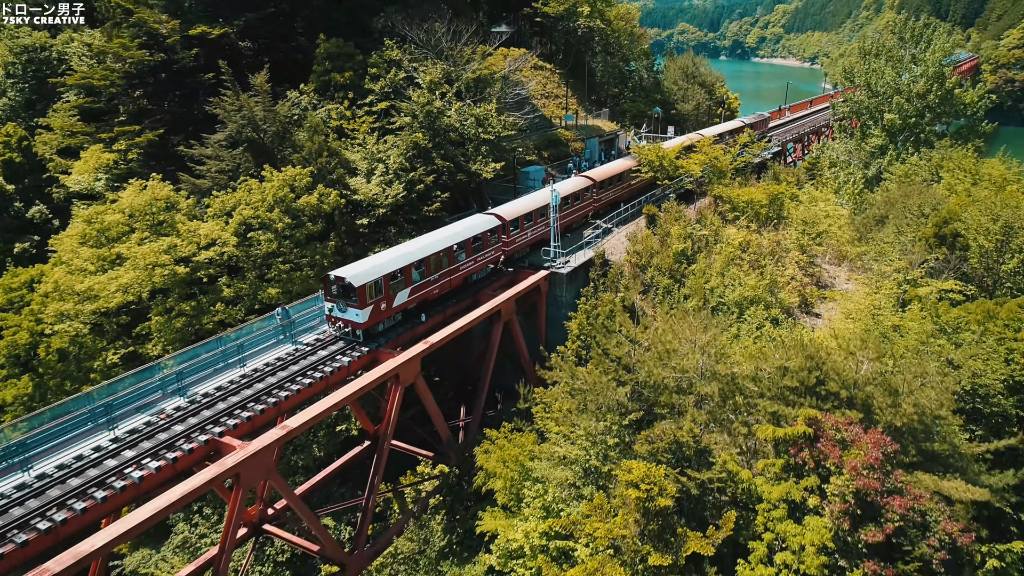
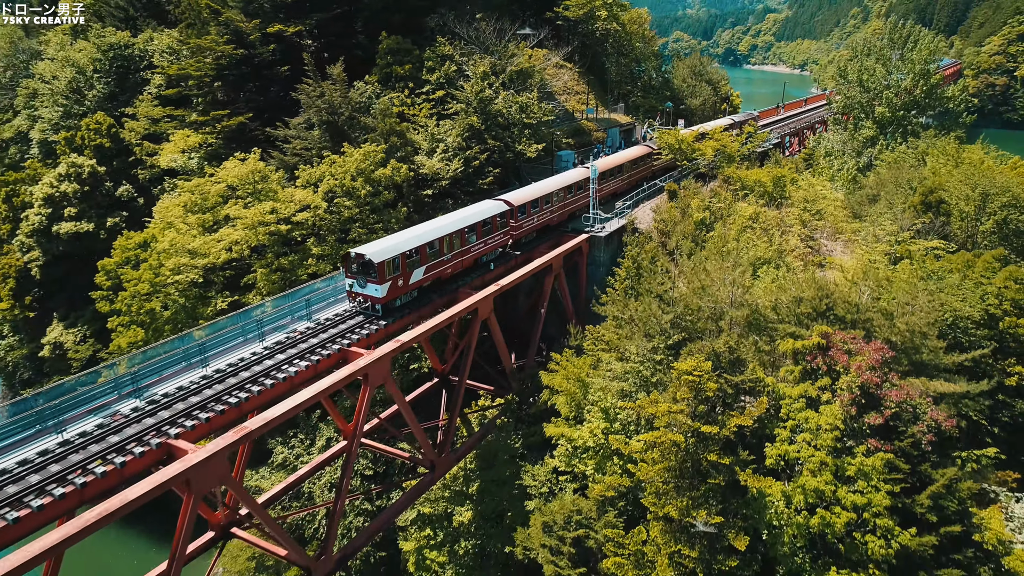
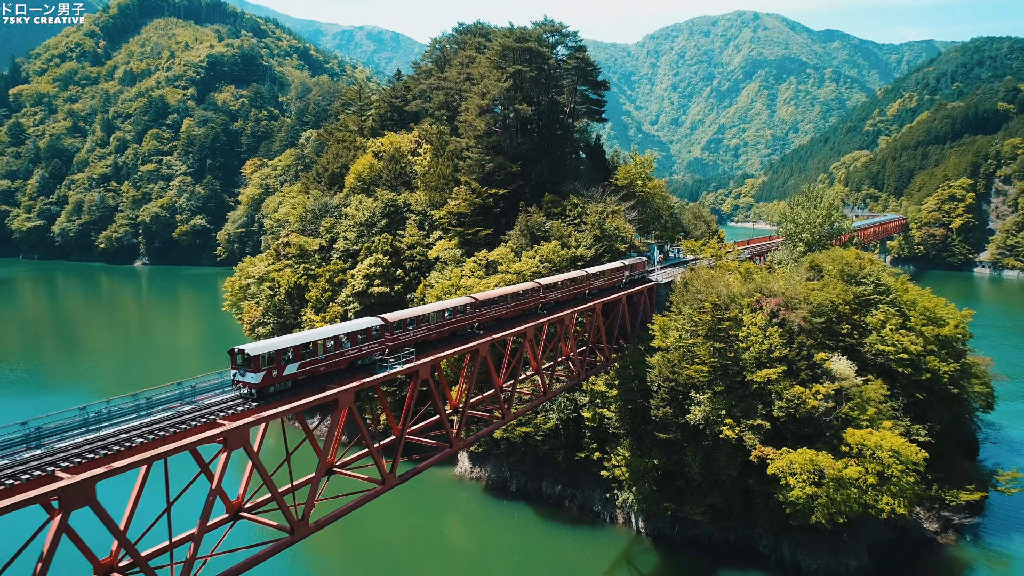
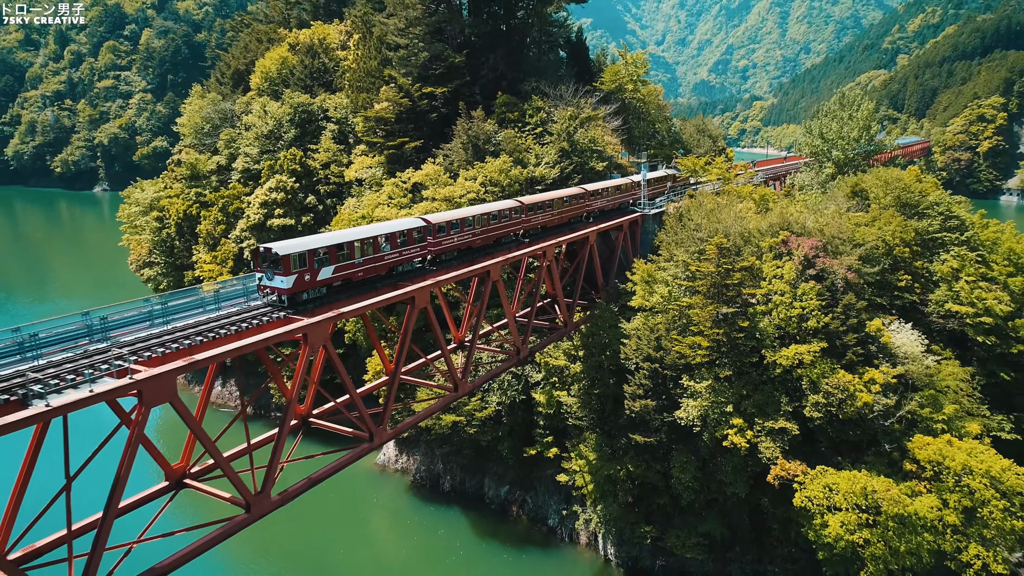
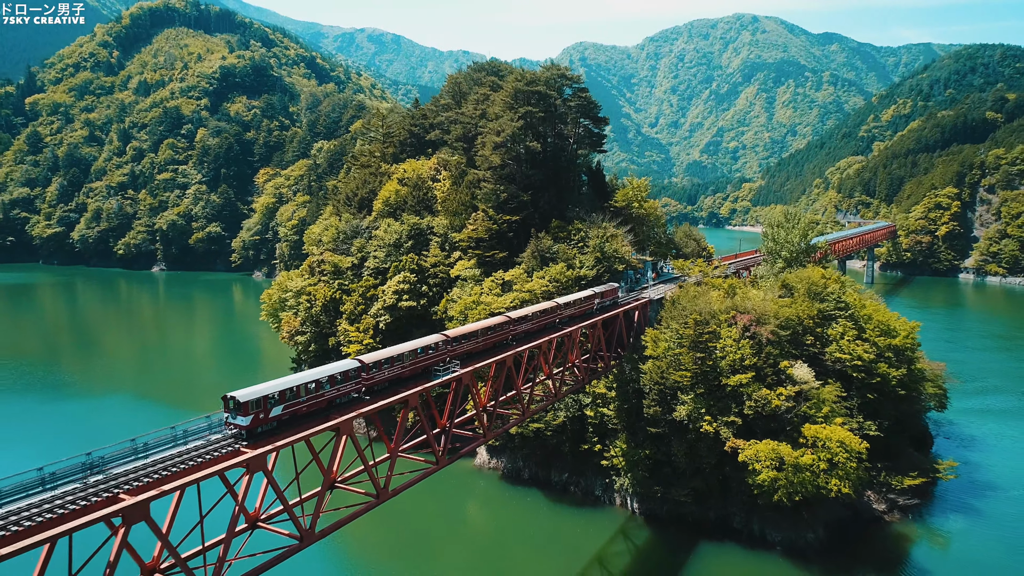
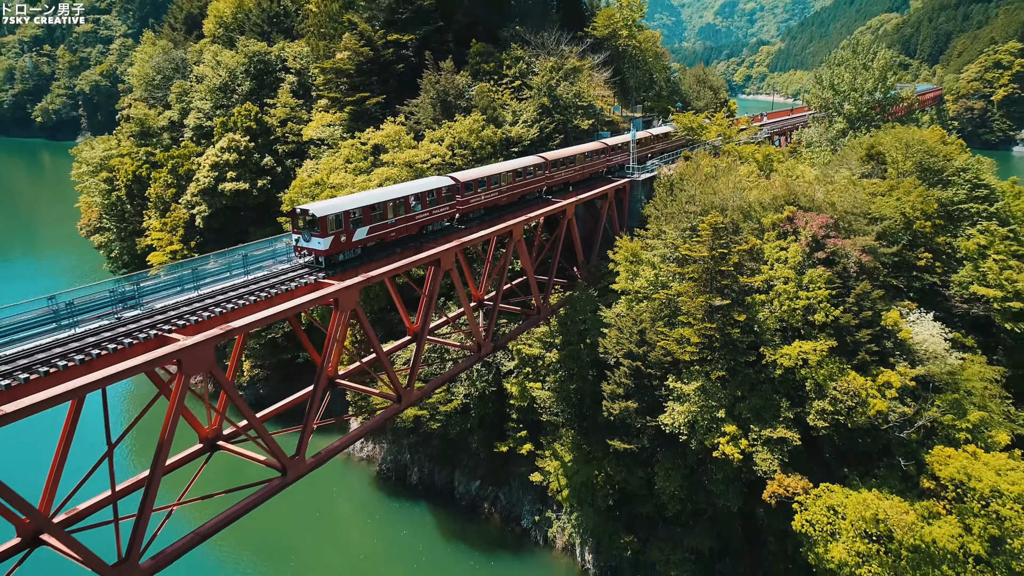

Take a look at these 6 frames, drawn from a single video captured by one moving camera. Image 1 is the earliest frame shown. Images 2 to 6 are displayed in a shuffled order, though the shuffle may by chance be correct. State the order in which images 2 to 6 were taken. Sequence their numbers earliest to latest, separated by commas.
2, 6, 4, 3, 5
